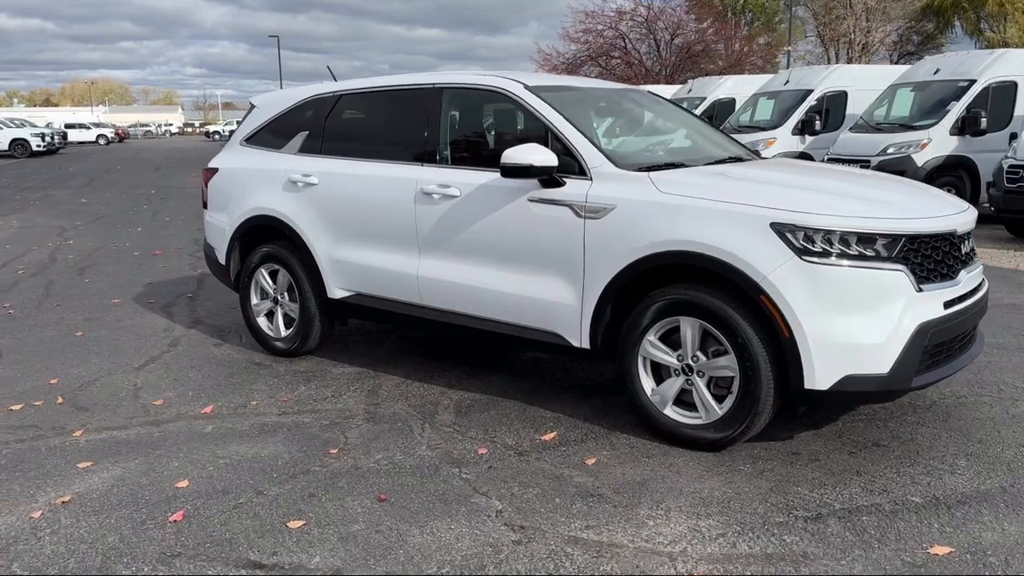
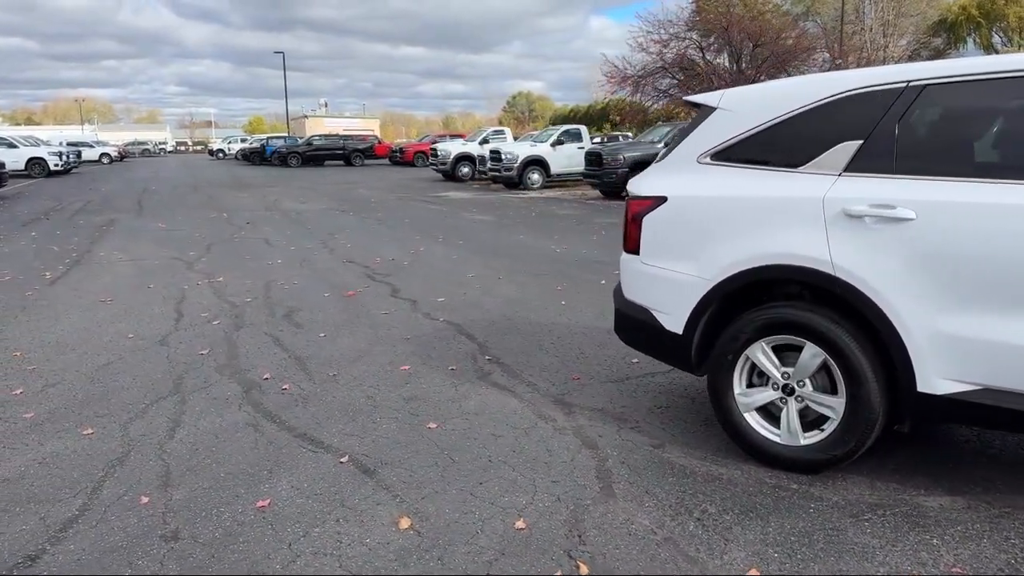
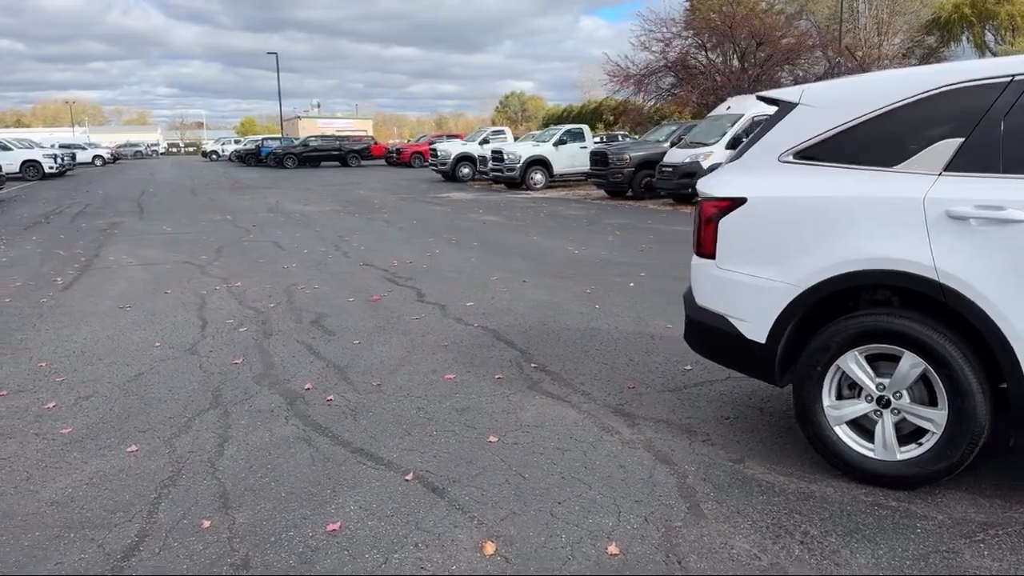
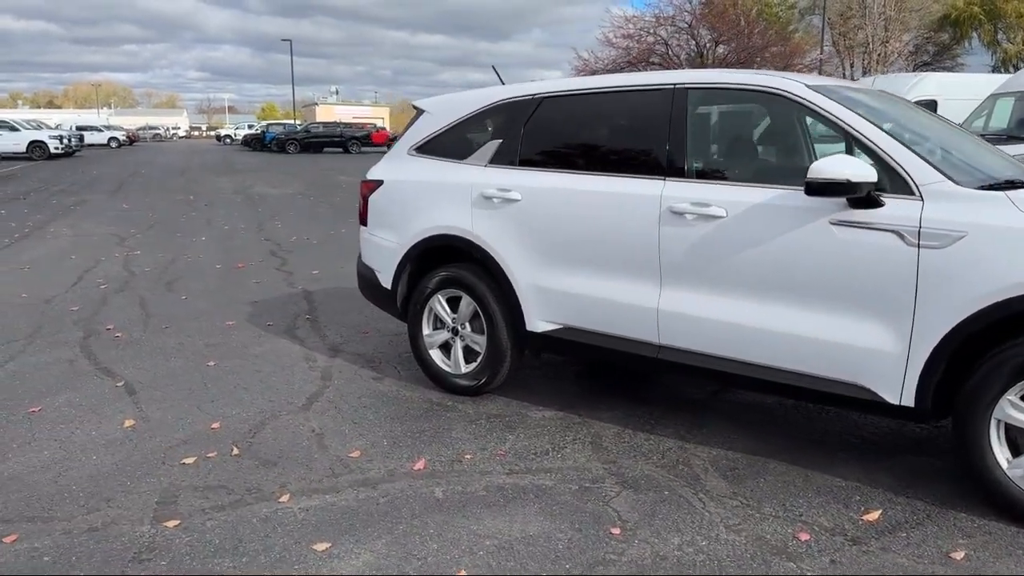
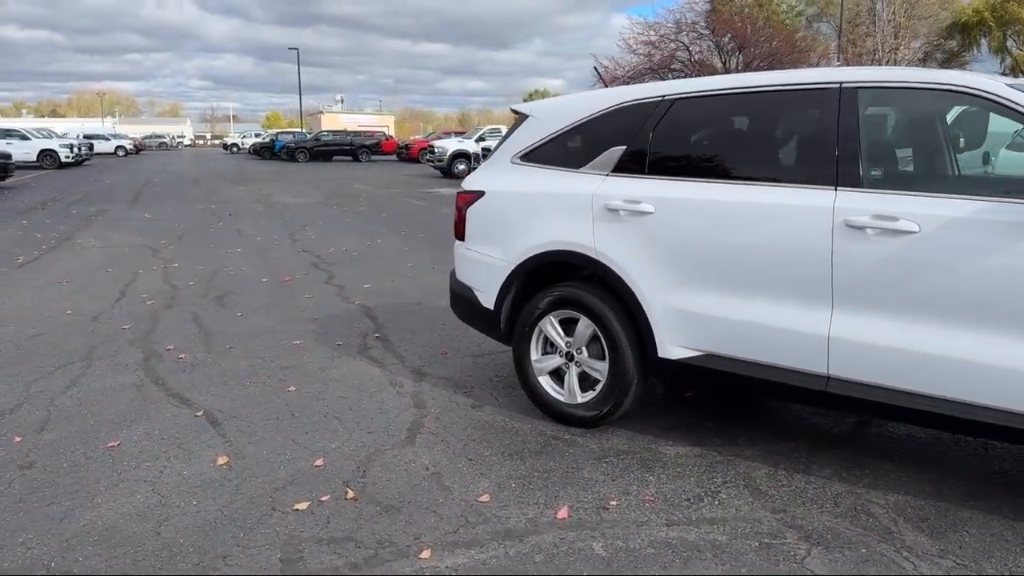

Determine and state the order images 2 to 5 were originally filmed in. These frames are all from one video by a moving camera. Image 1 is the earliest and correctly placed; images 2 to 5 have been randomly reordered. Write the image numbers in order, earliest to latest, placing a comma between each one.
4, 5, 2, 3
